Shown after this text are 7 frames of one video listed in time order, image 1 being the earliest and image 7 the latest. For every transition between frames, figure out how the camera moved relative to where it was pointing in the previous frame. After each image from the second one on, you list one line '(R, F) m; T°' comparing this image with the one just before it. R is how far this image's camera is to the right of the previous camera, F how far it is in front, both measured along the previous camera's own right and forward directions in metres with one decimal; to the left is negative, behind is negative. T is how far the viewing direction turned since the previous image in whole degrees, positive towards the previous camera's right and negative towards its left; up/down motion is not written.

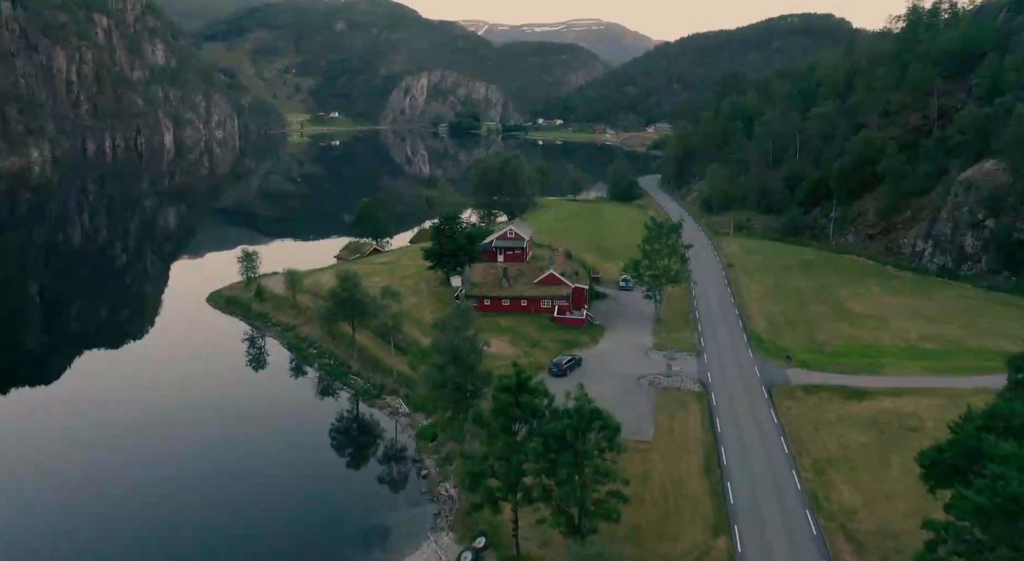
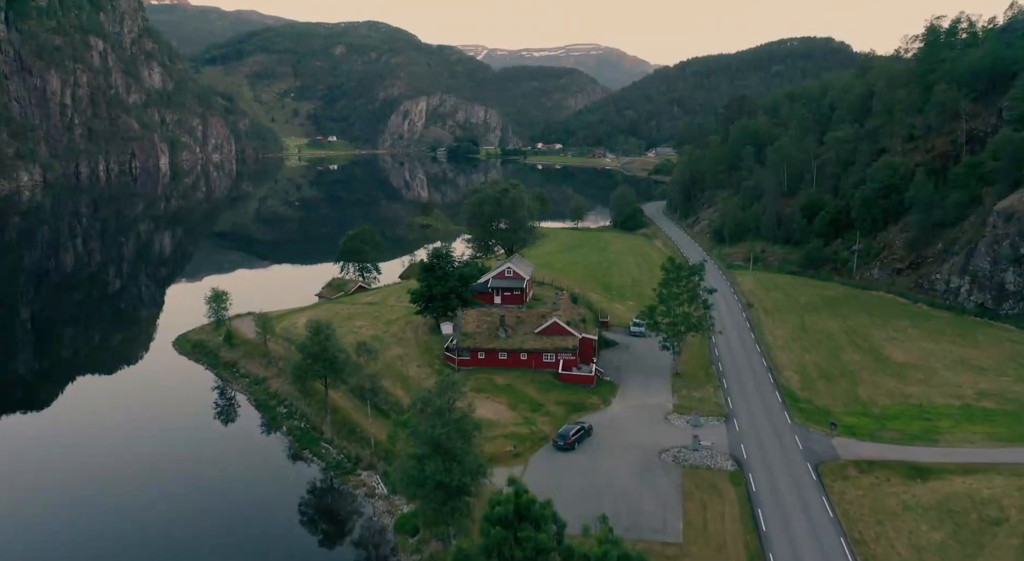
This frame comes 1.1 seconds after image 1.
(+0.1, +6.3) m; 0°
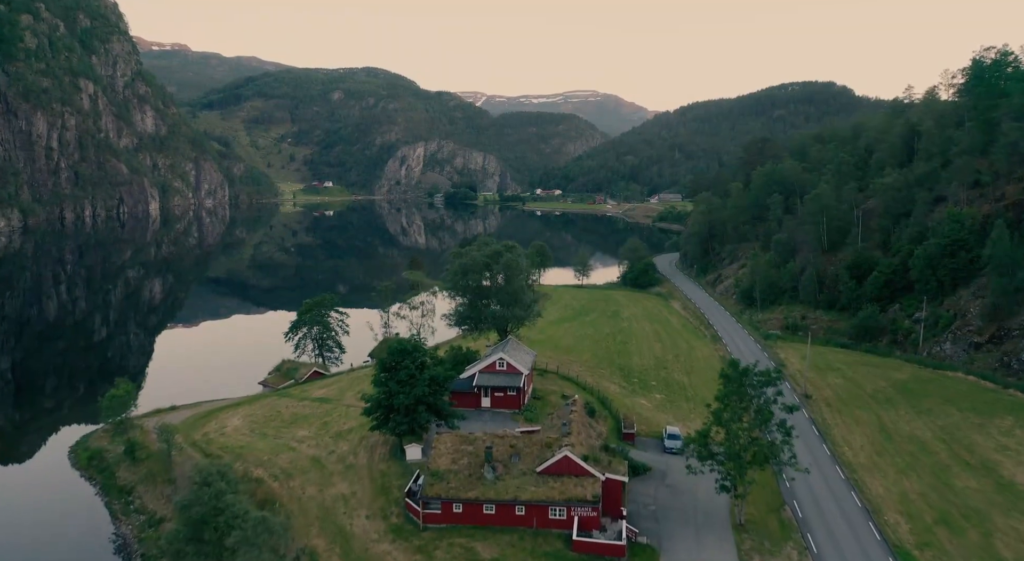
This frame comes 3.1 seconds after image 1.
(+0.3, +13.1) m; 0°
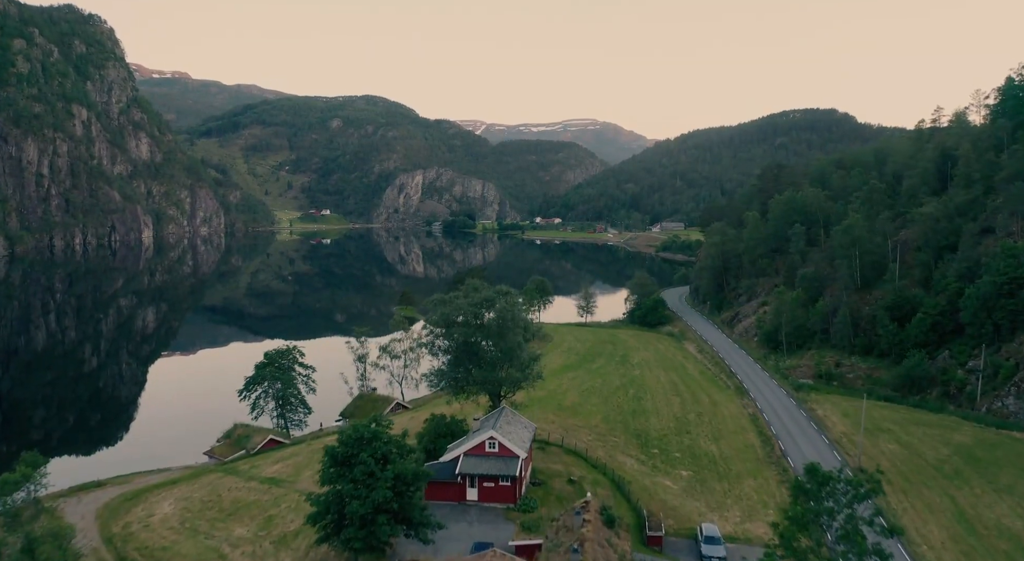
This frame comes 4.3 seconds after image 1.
(+0.3, +8.1) m; 0°
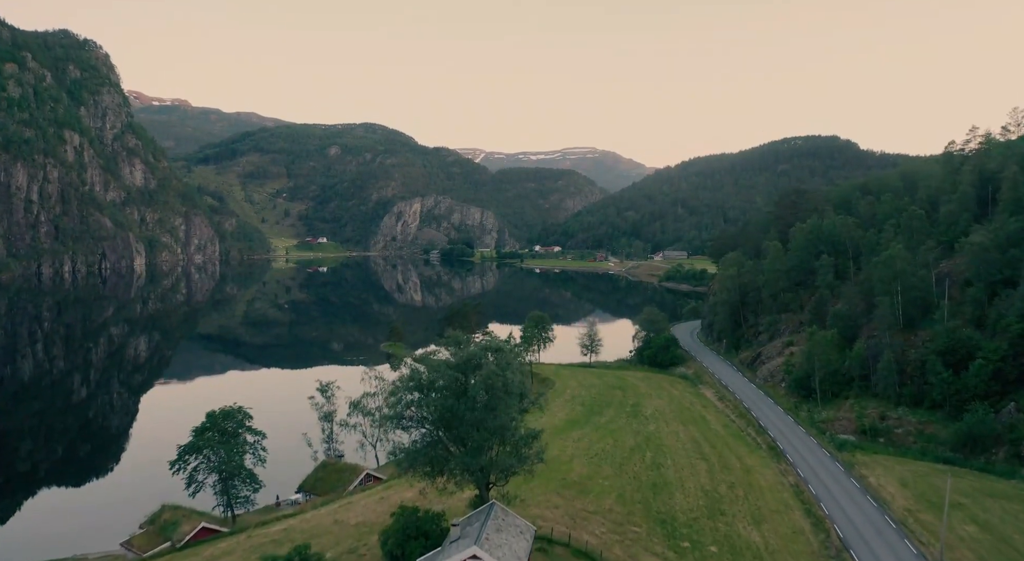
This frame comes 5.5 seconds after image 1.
(+0.3, +8.2) m; 0°
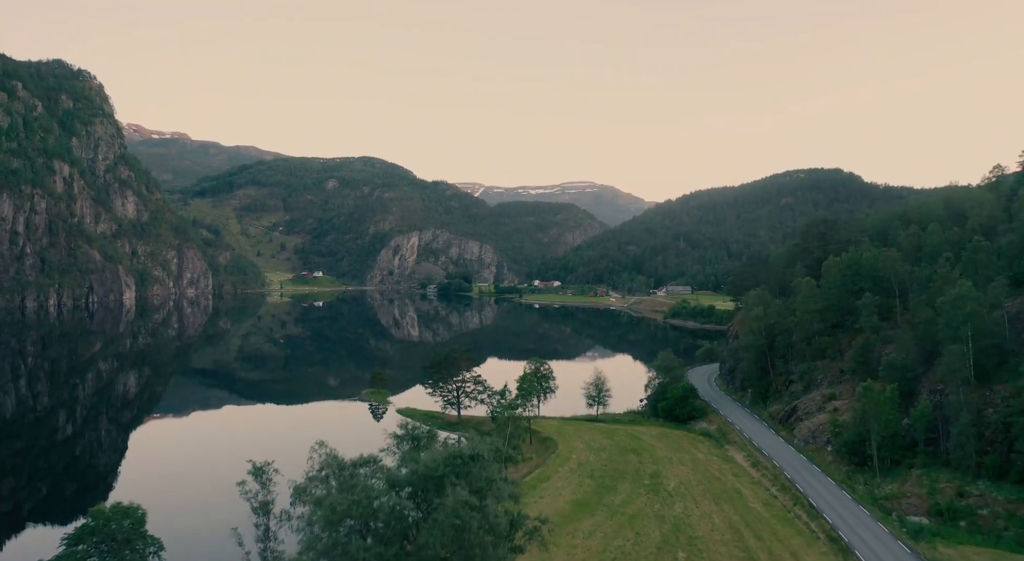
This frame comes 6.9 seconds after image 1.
(+0.3, +9.9) m; 0°
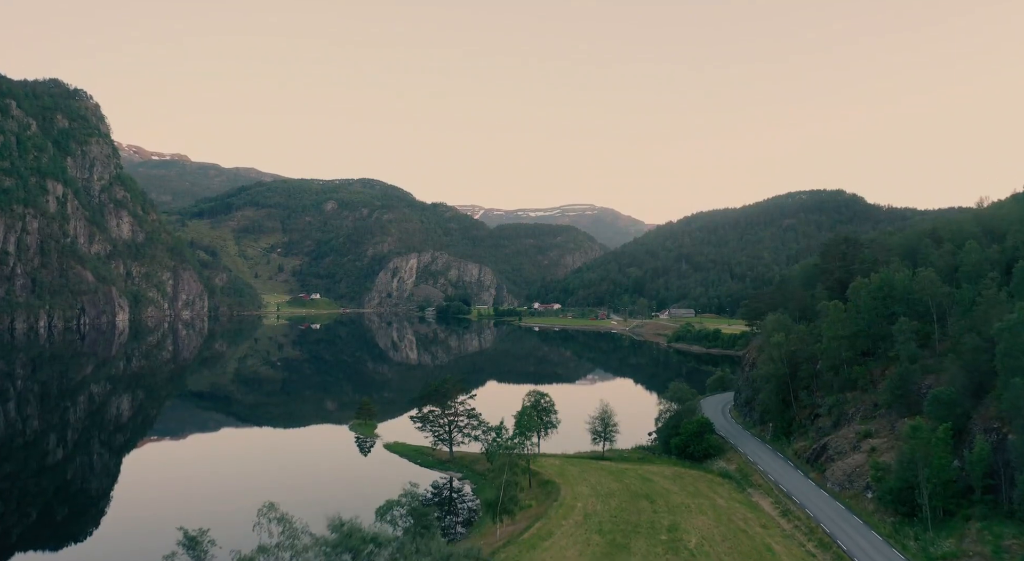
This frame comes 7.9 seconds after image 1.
(+0.2, +6.2) m; 0°
